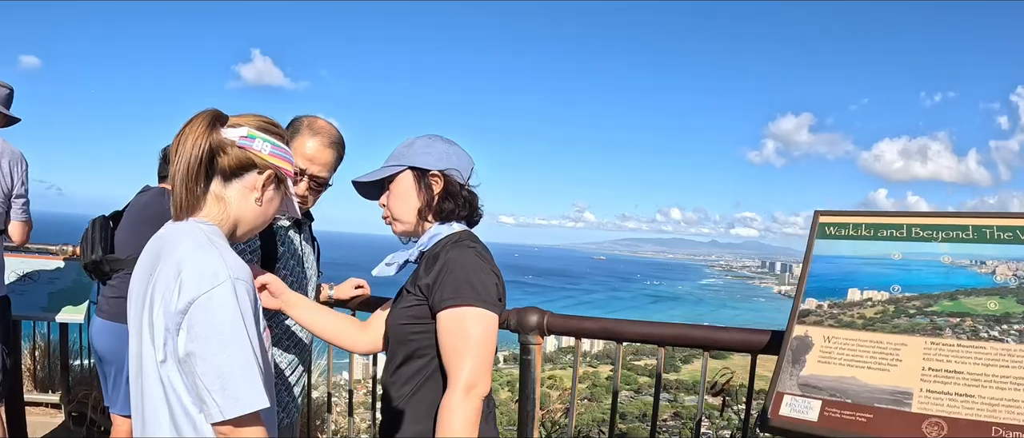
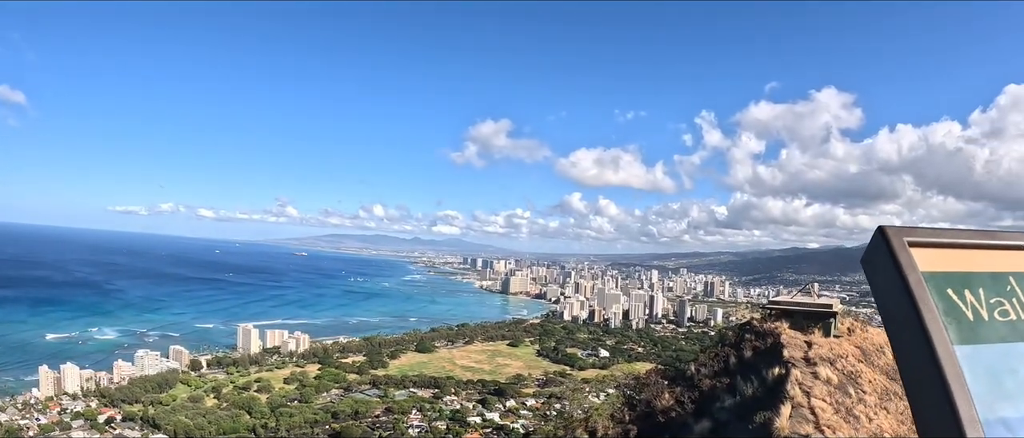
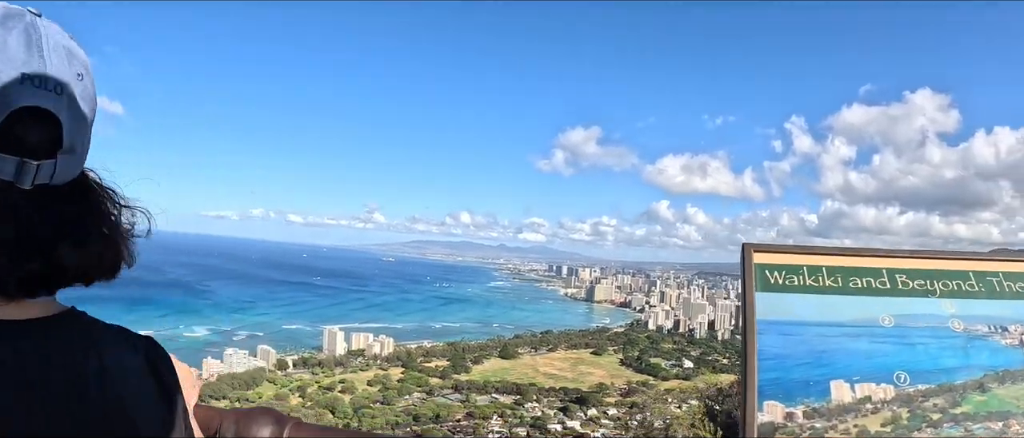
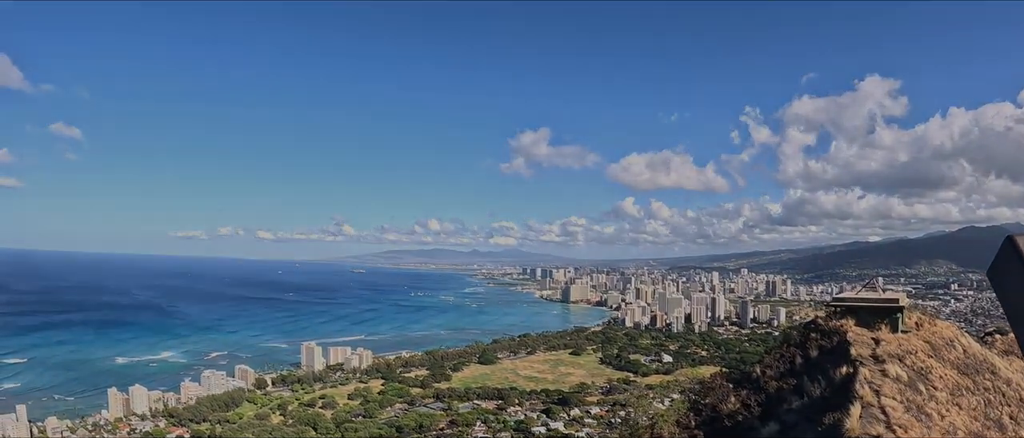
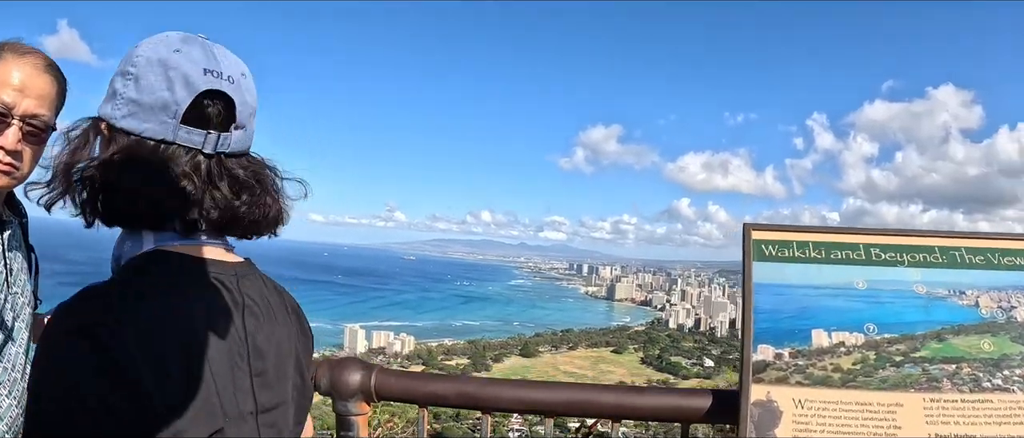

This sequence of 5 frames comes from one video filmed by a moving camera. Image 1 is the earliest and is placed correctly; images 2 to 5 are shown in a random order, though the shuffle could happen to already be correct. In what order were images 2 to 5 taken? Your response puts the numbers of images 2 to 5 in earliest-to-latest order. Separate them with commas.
5, 3, 2, 4
